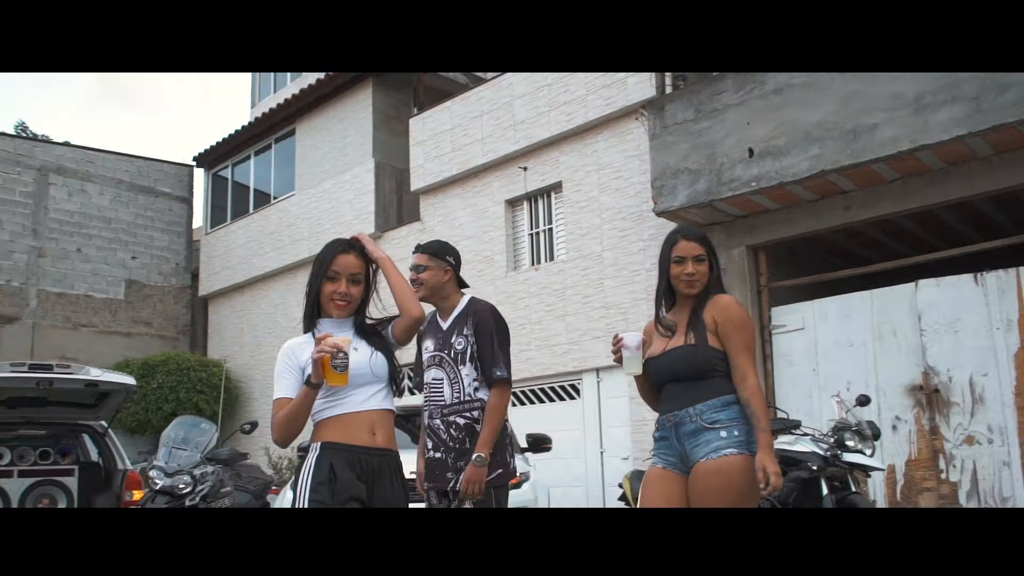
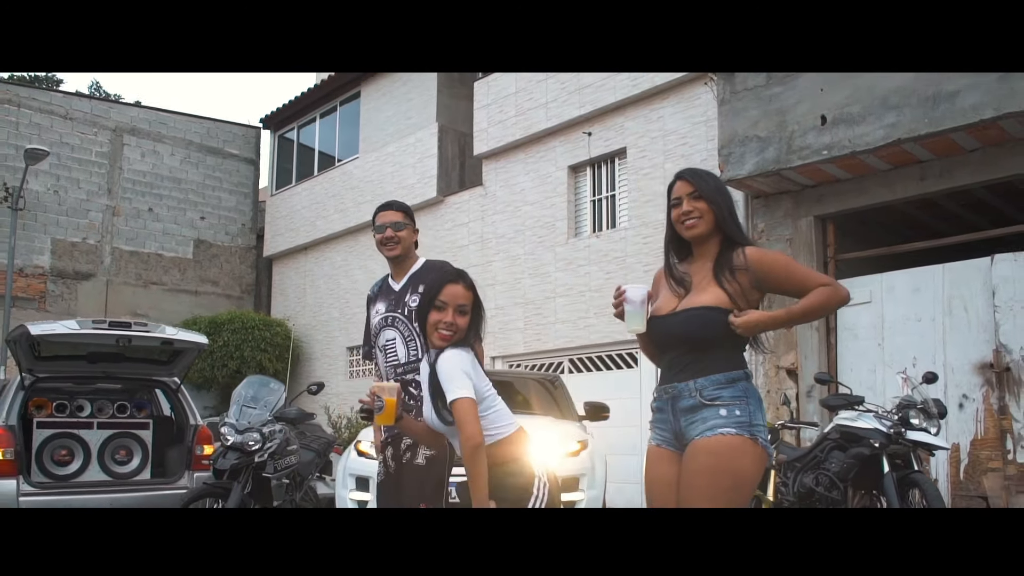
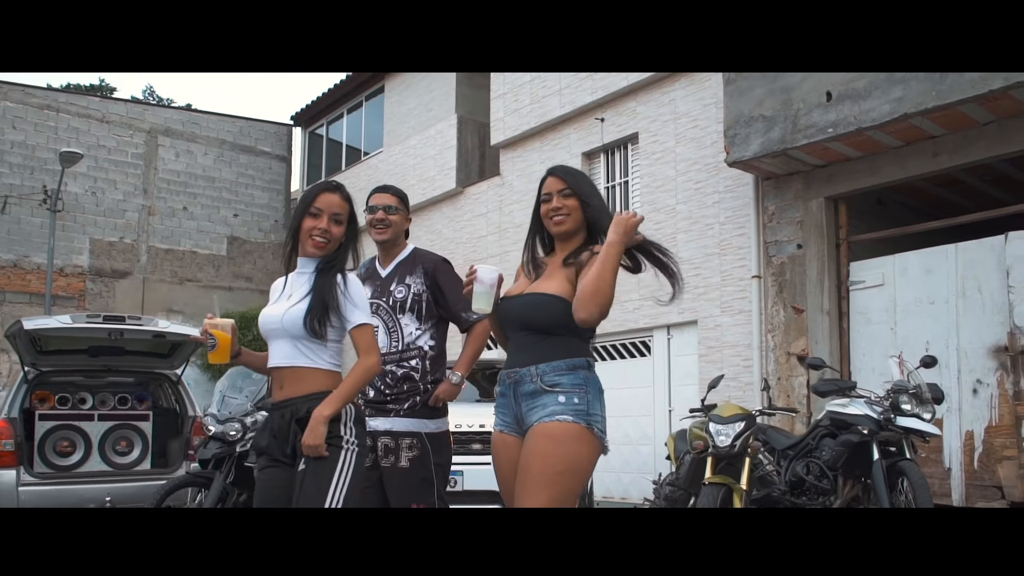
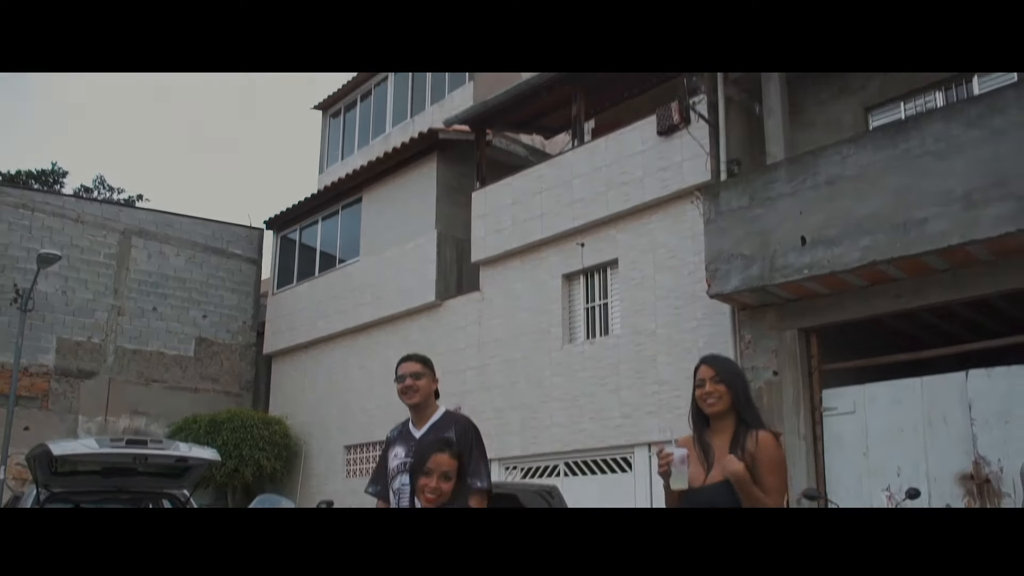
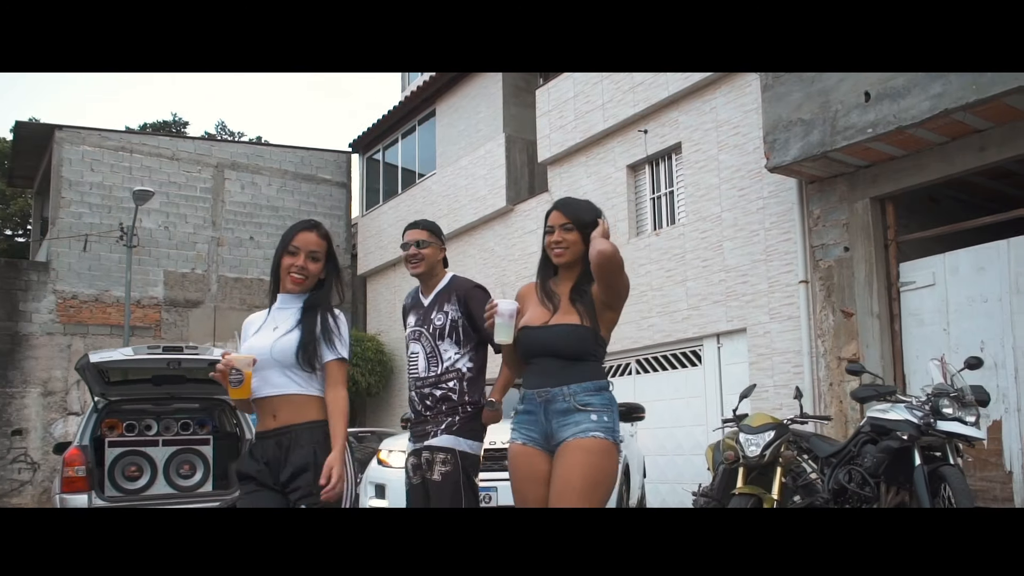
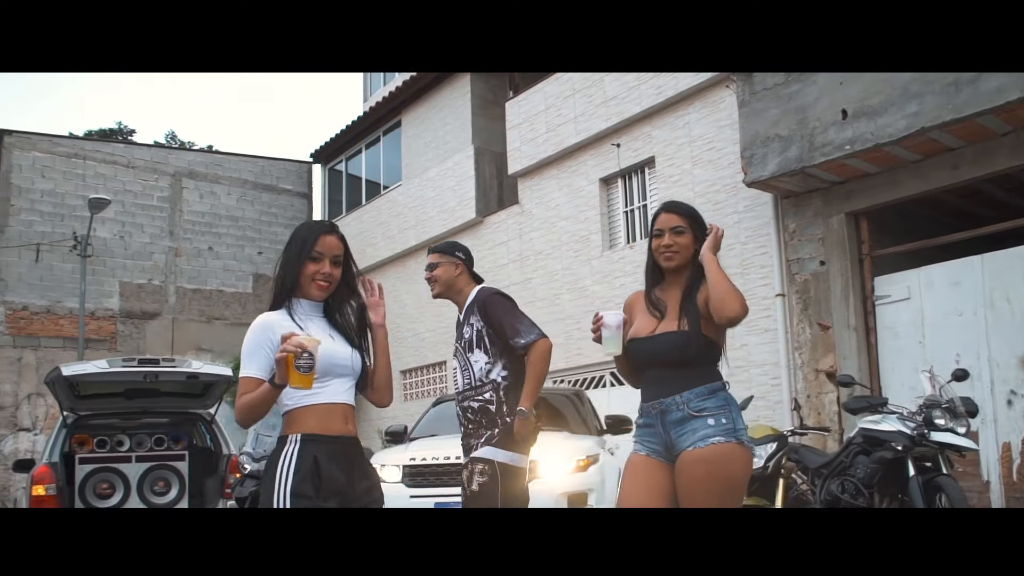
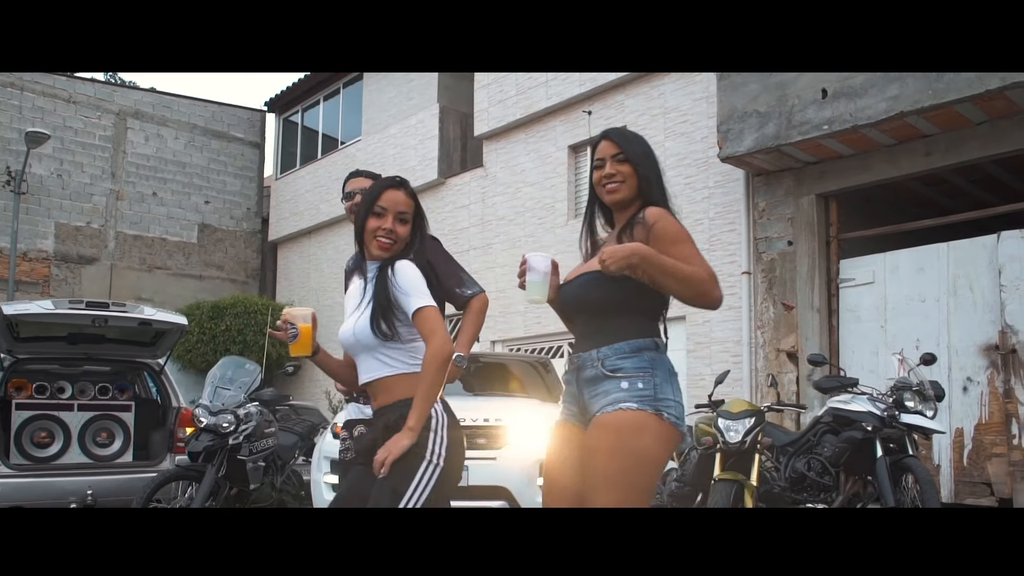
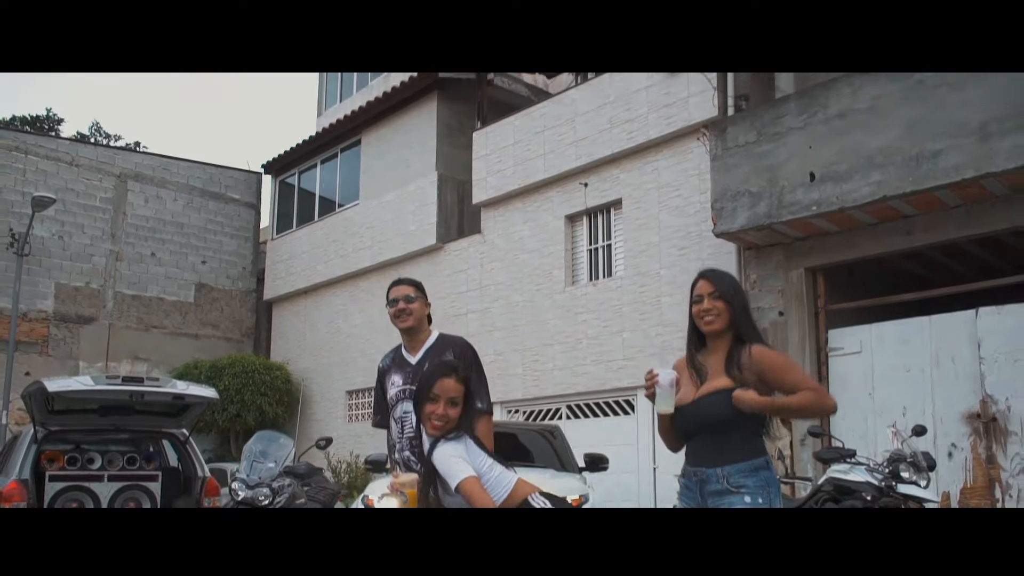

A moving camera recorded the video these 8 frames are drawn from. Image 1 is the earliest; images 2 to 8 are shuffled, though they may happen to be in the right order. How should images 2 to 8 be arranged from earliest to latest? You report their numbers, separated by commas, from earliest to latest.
6, 5, 3, 7, 2, 8, 4
